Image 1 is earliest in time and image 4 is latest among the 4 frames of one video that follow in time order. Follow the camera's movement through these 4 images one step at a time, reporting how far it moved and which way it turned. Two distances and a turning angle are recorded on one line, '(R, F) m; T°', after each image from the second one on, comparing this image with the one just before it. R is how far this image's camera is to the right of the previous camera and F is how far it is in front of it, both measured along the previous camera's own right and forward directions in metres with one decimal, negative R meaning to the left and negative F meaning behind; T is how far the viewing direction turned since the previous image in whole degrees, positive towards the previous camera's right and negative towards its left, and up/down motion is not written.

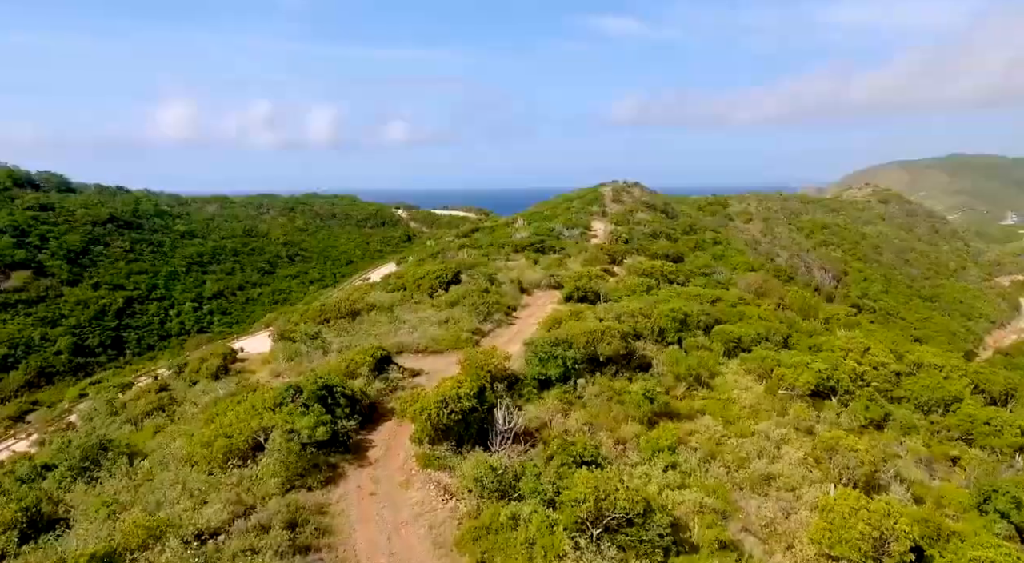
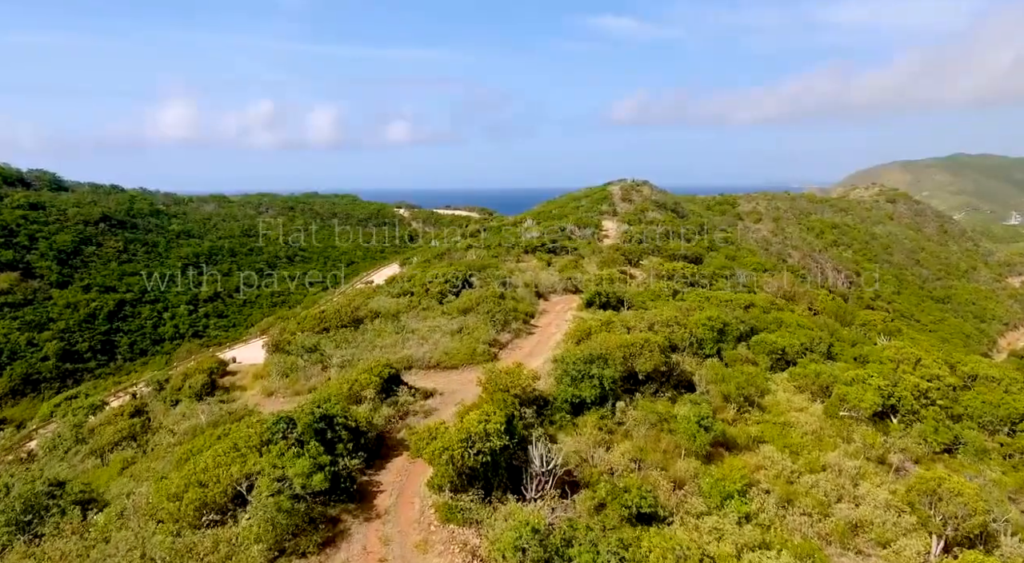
(-0.7, +2.8) m; 0°
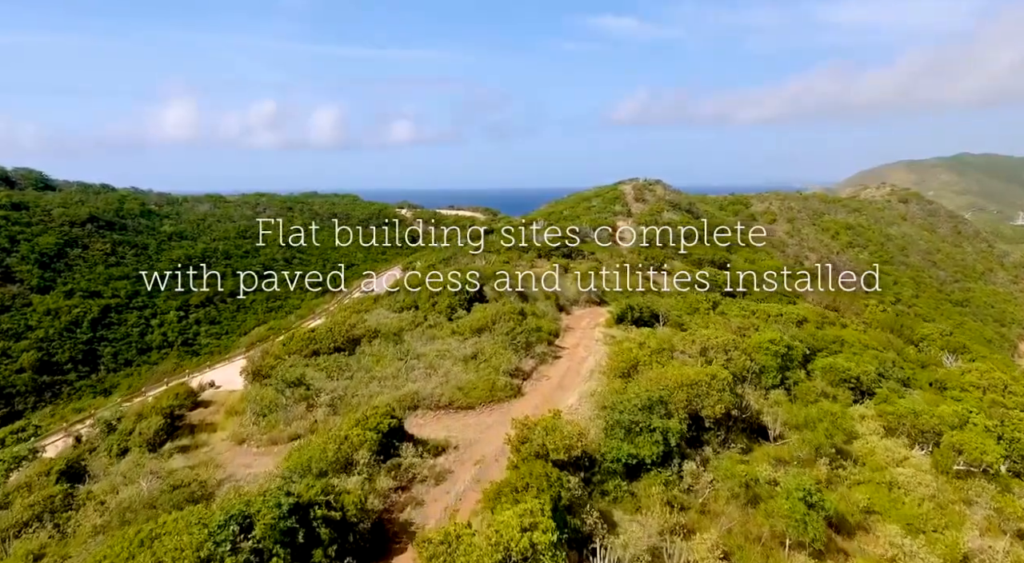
(-0.7, +4.1) m; 0°
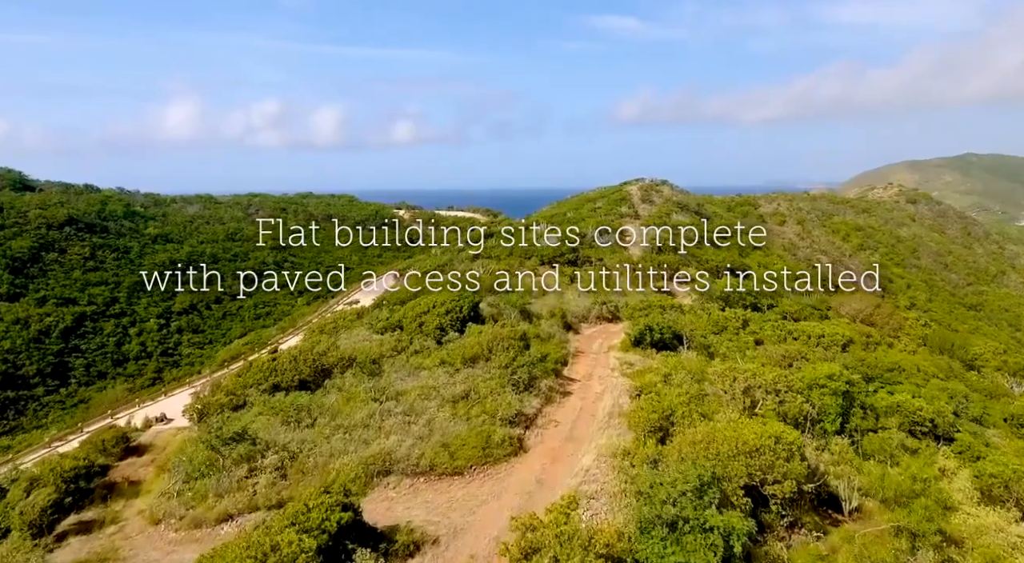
(0.0, +3.9) m; 0°
